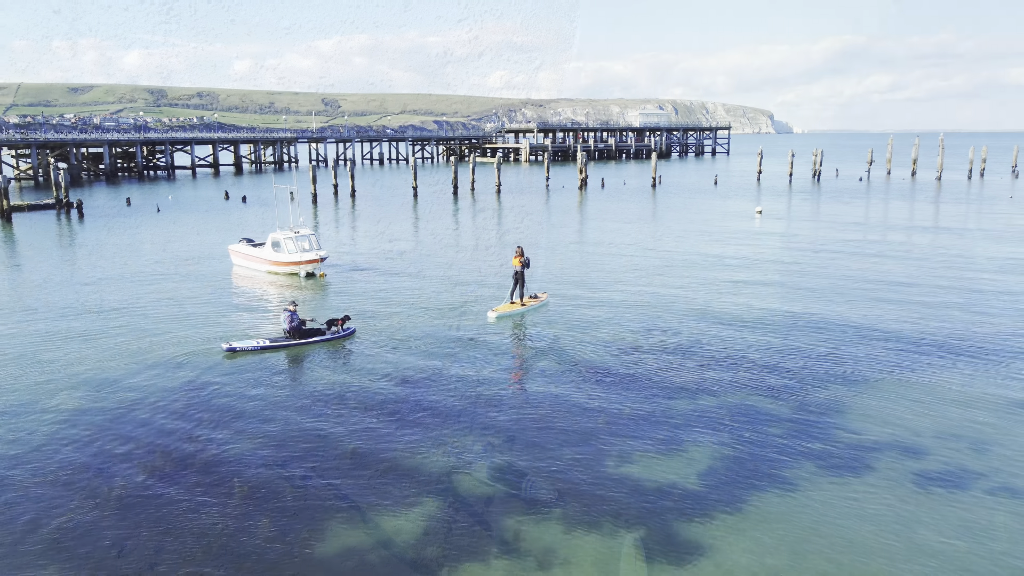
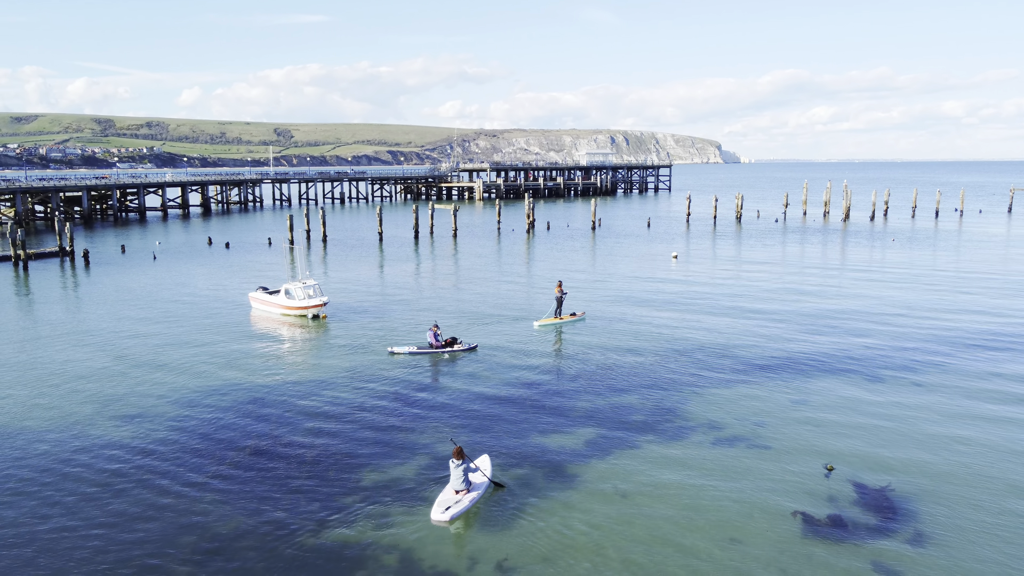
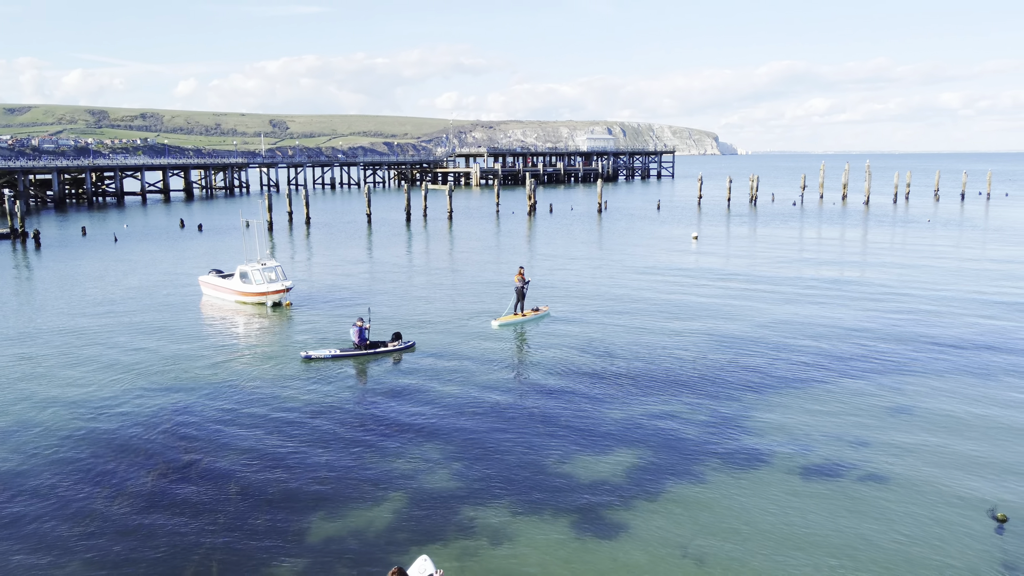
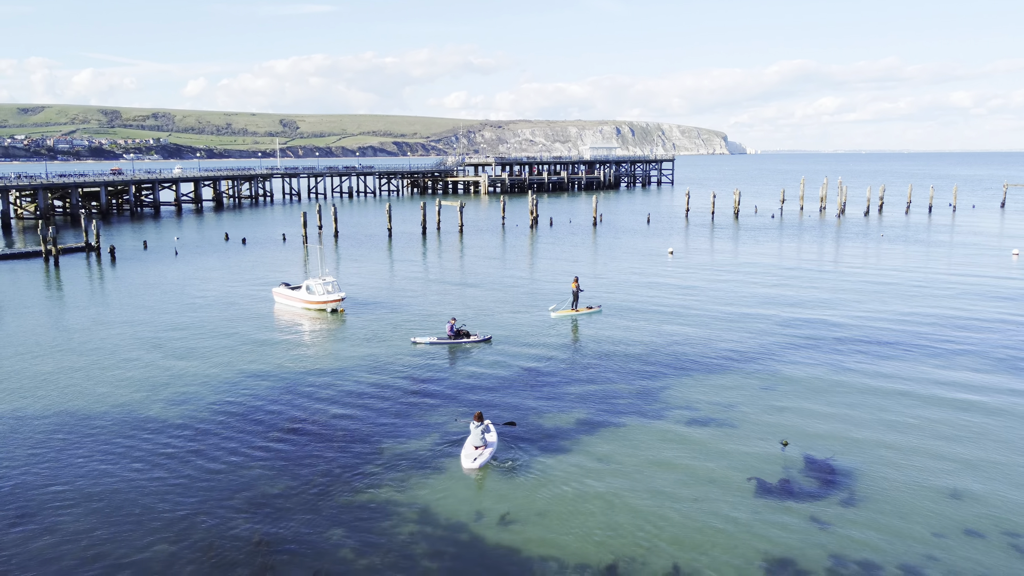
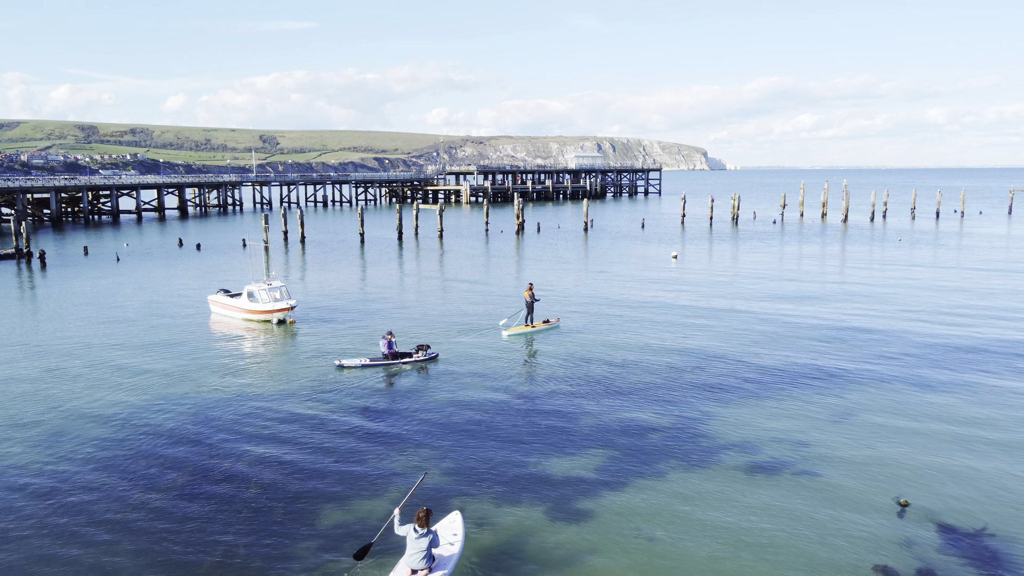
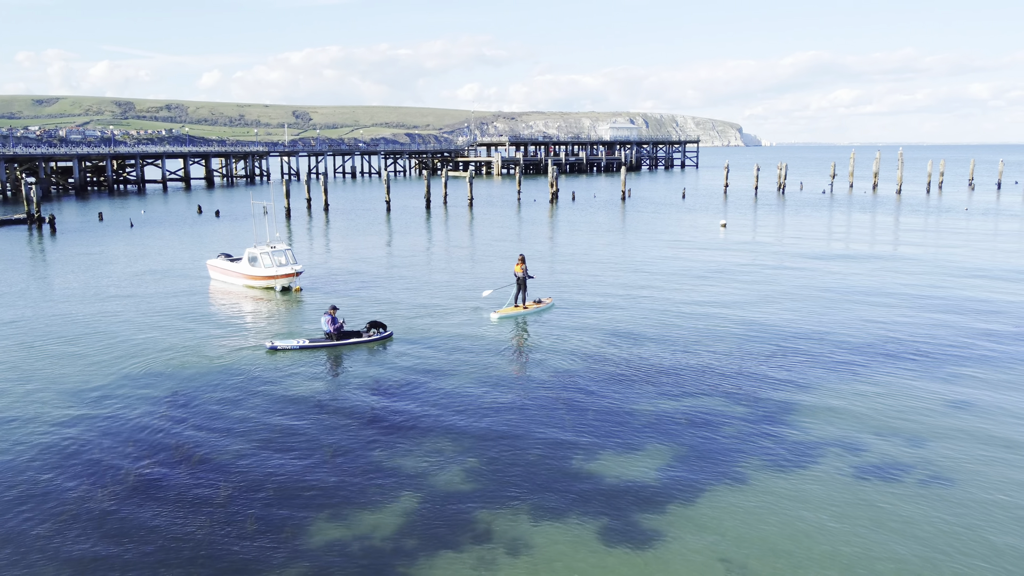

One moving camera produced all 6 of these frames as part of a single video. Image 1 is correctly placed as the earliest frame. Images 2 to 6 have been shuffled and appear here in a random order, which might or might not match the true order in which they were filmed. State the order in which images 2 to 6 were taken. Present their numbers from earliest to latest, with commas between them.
6, 3, 5, 2, 4
